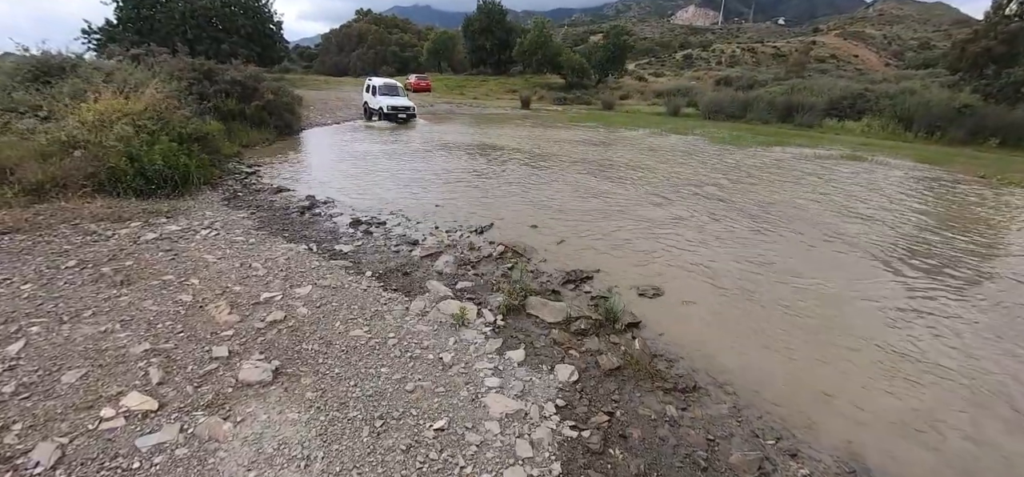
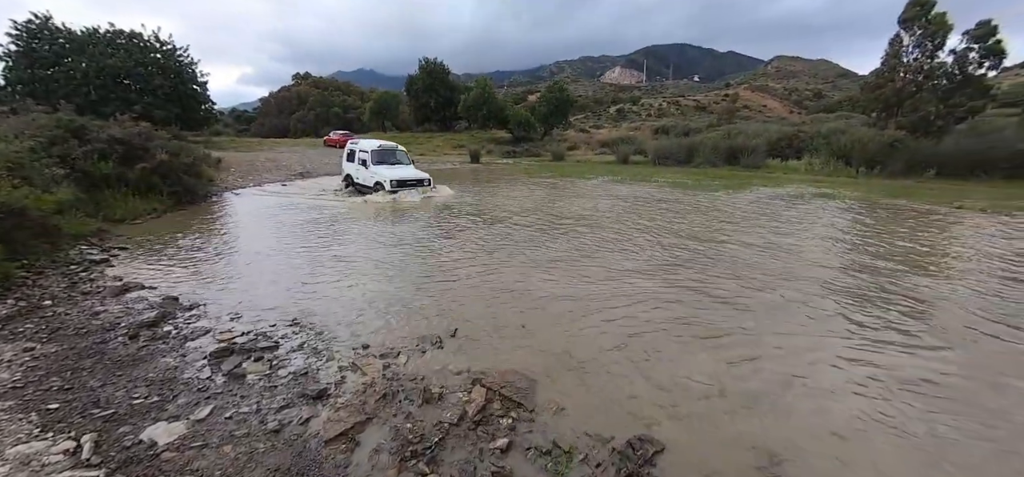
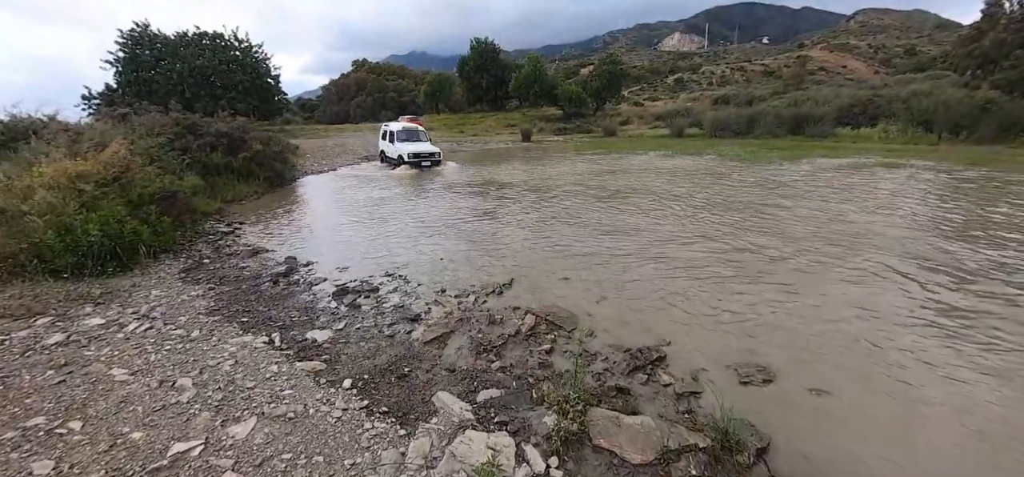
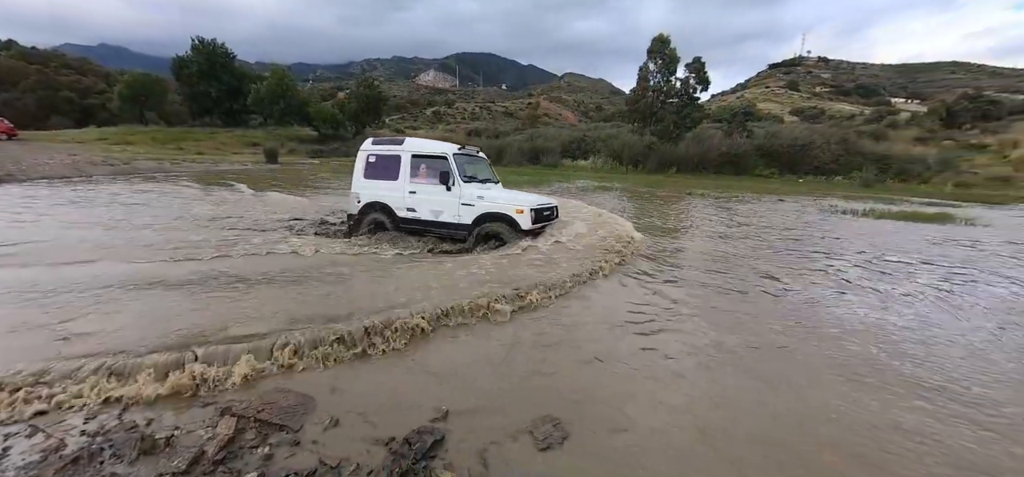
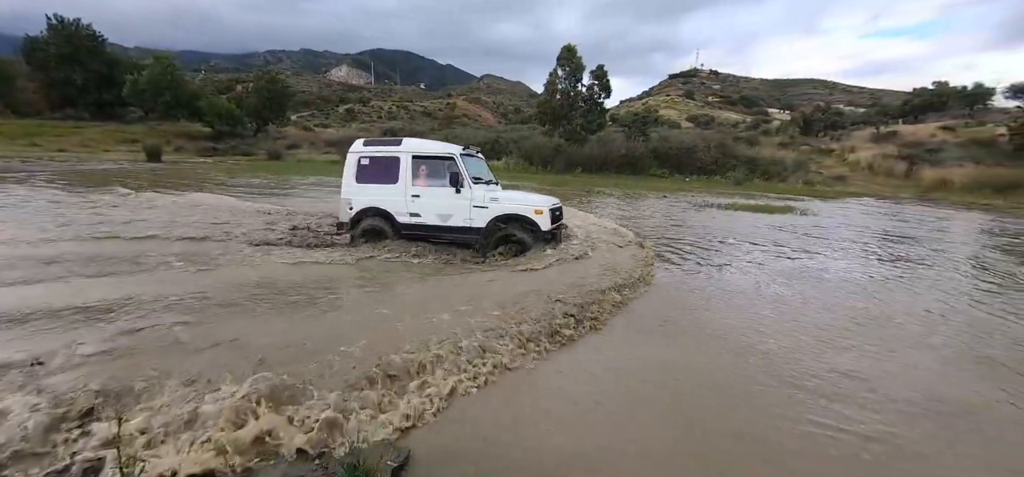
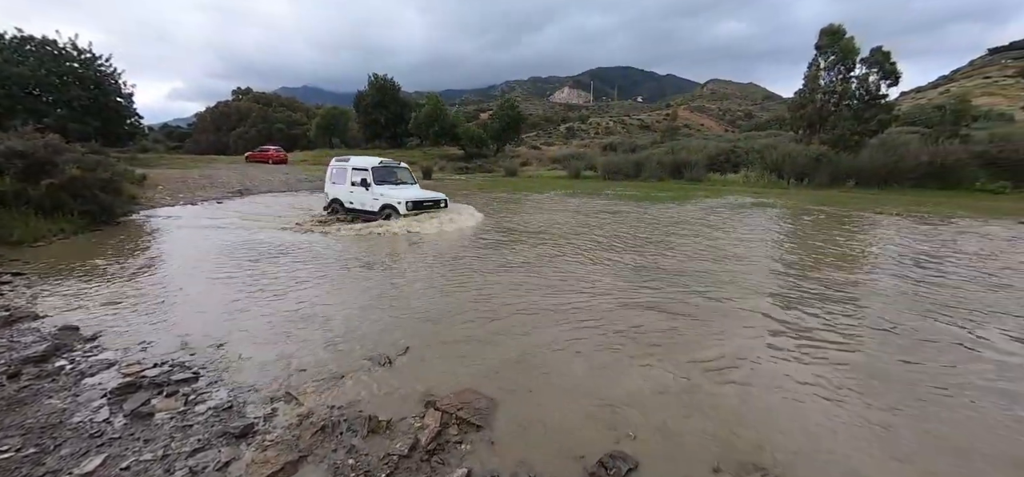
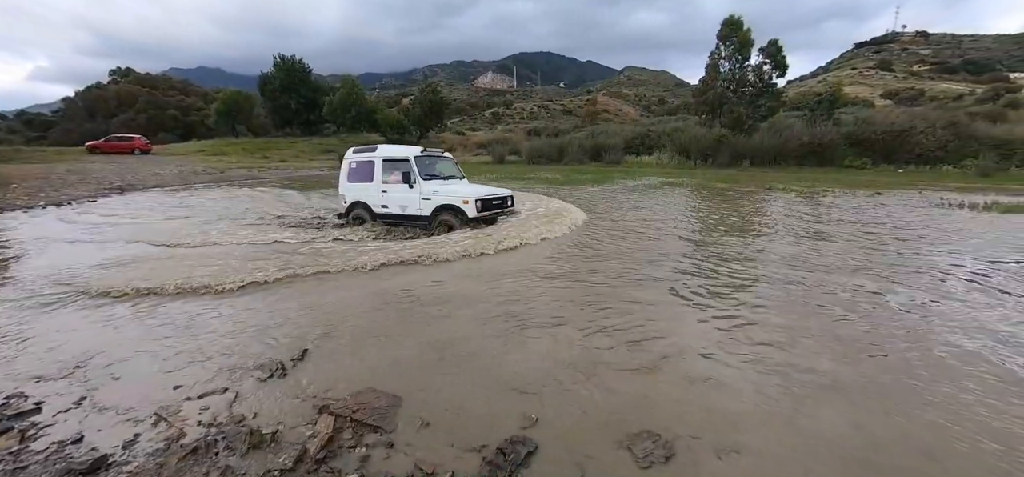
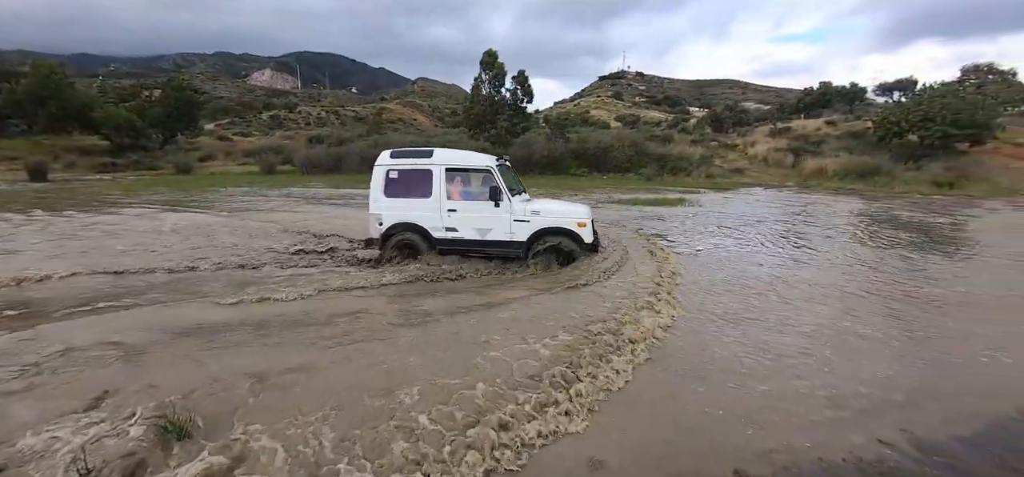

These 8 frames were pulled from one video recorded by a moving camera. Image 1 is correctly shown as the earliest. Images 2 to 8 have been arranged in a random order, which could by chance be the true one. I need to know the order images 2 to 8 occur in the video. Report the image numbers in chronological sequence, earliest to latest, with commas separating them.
3, 2, 6, 7, 4, 5, 8
